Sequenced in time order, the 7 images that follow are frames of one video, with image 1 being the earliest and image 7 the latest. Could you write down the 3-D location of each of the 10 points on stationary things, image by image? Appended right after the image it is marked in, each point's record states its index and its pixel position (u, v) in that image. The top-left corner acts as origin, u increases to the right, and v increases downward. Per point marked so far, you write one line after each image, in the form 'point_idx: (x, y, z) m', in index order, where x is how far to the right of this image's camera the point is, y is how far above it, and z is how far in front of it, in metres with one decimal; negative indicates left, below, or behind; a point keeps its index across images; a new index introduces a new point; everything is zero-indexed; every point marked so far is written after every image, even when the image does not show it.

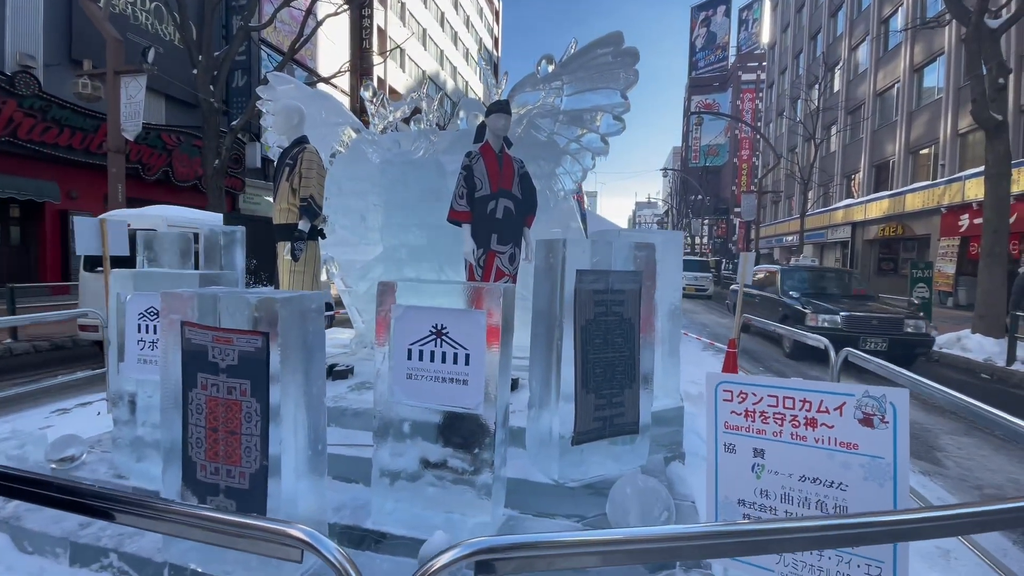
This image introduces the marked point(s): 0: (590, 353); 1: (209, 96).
0: (+0.4, -0.3, +2.6) m
1: (-7.4, +4.7, +11.6) m
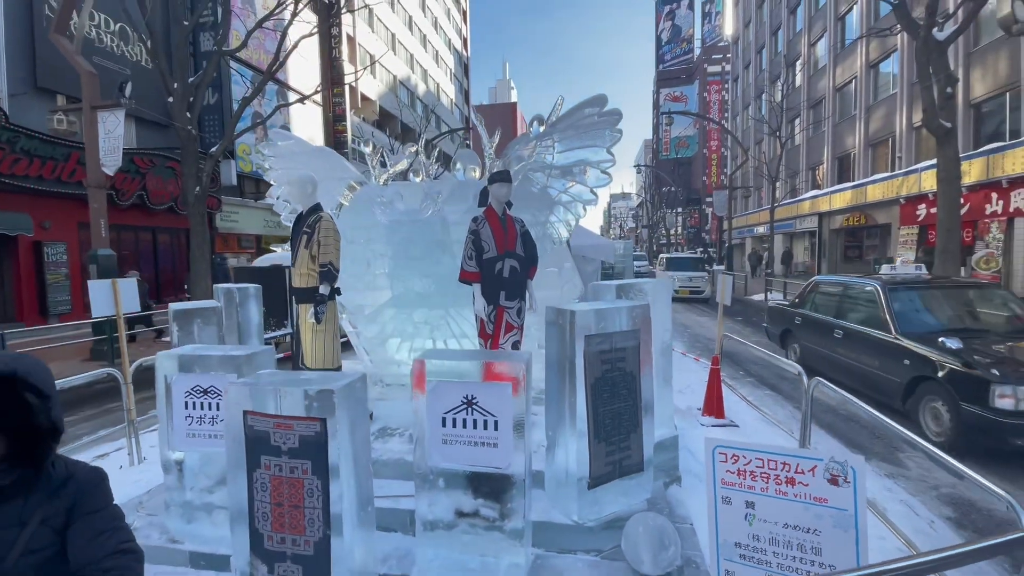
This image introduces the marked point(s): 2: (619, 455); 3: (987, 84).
0: (+0.6, -0.7, +2.9) m
1: (-7.9, +4.0, +11.6) m
2: (+0.7, -1.1, +3.0) m
3: (+15.0, +6.5, +14.7) m
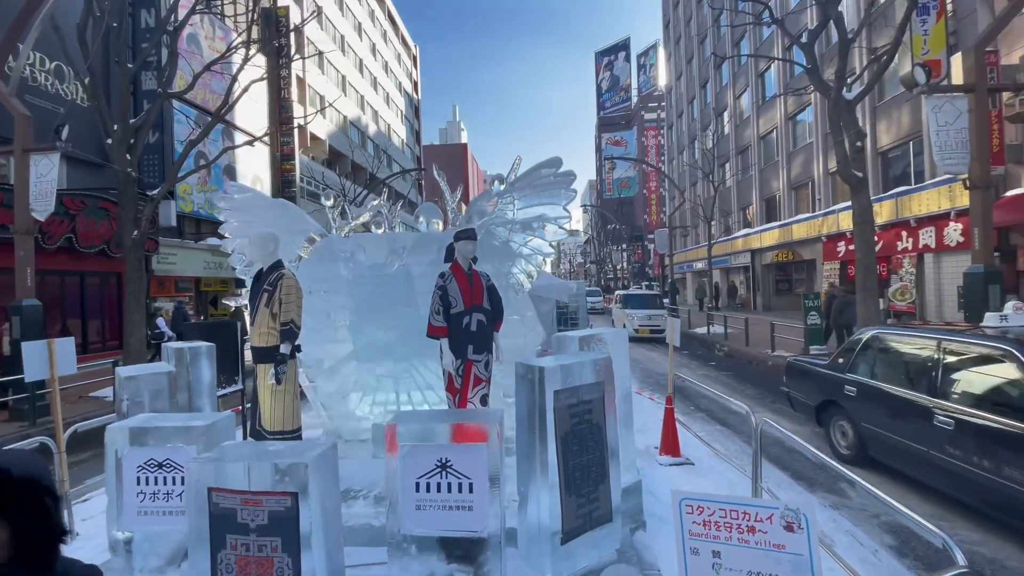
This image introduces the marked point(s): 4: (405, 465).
0: (+0.4, -1.1, +3.0) m
1: (-9.1, +2.9, +11.1) m
2: (+0.5, -1.4, +3.1) m
3: (+13.4, +5.4, +16.7) m
4: (-0.6, -1.0, +2.7) m
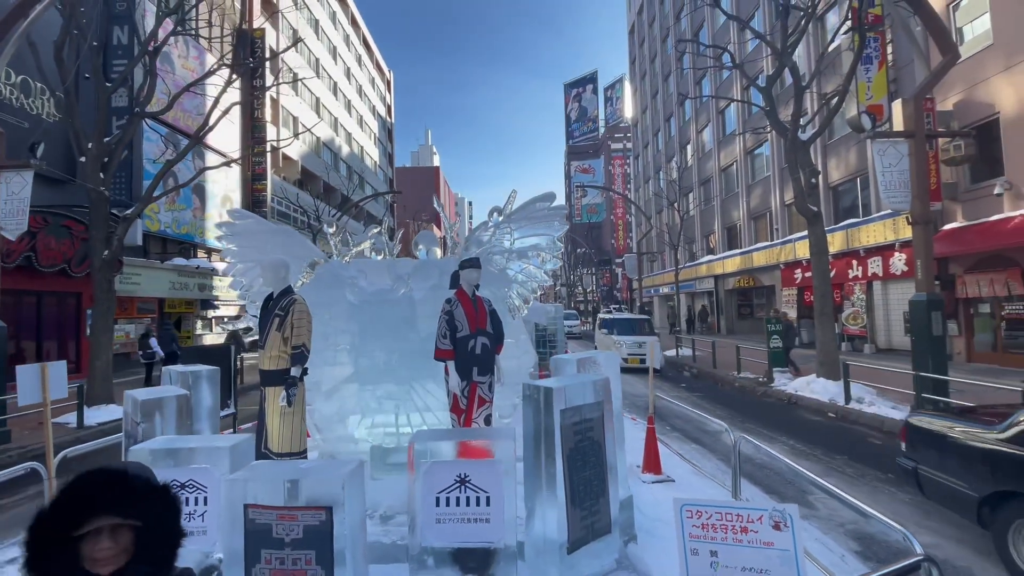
0: (+0.4, -1.3, +3.2) m
1: (-9.5, +2.4, +10.8) m
2: (+0.5, -1.6, +3.3) m
3: (+12.6, +4.5, +18.0) m
4: (-0.5, -1.2, +2.8) m
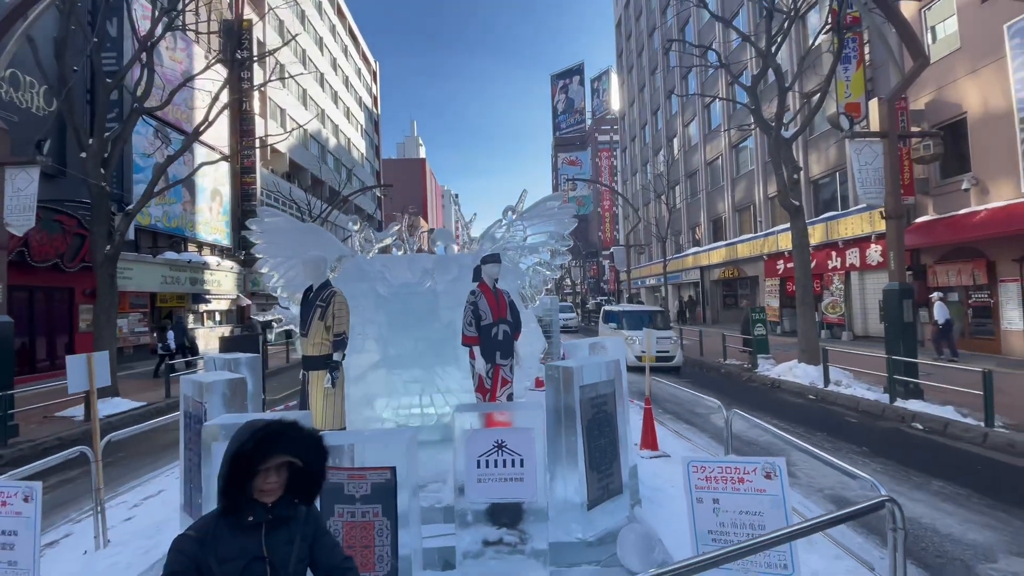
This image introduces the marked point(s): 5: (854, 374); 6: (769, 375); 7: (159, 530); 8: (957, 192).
0: (+0.6, -1.2, +3.7) m
1: (-9.5, +2.5, +10.9) m
2: (+0.7, -1.5, +3.8) m
3: (+12.3, +4.8, +18.7) m
4: (-0.3, -1.1, +3.3) m
5: (+8.1, -2.0, +11.2) m
6: (+6.9, -2.3, +12.6) m
7: (-3.6, -2.5, +4.8) m
8: (+12.4, +2.7, +13.2) m
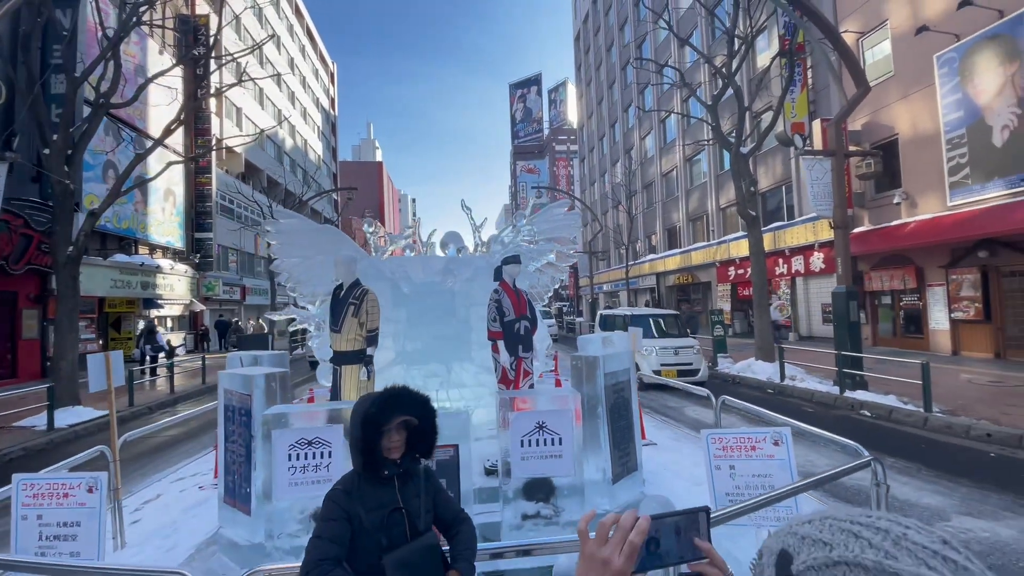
0: (+0.9, -1.2, +4.1) m
1: (-9.9, +2.5, +10.4) m
2: (+1.0, -1.5, +4.2) m
3: (+11.1, +4.7, +20.3) m
4: (0.0, -1.1, +3.6) m
5: (+7.7, -2.1, +12.3) m
6: (+6.3, -2.4, +13.6) m
7: (-3.4, -2.5, +4.8) m
8: (+11.7, +2.6, +14.7) m
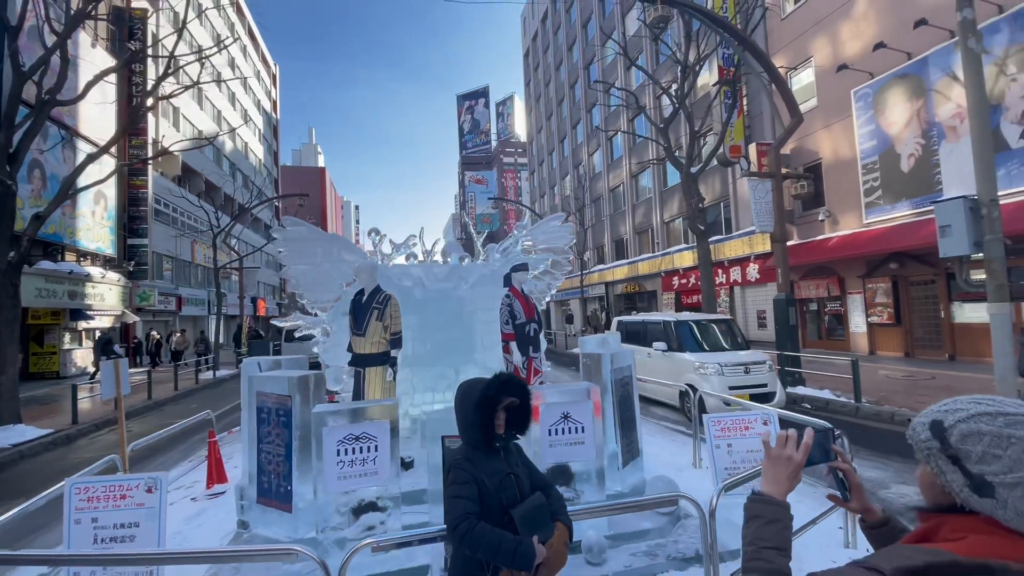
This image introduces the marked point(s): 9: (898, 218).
0: (+1.1, -1.2, +4.6) m
1: (-10.4, +2.3, +9.7) m
2: (+1.2, -1.6, +4.7) m
3: (+9.3, +4.3, +22.0) m
4: (+0.2, -1.1, +4.0) m
5: (+6.8, -2.3, +13.5) m
6: (+5.3, -2.7, +14.6) m
7: (-3.3, -2.5, +4.8) m
8: (+10.6, +2.3, +16.5) m
9: (+11.1, +2.0, +13.6) m
